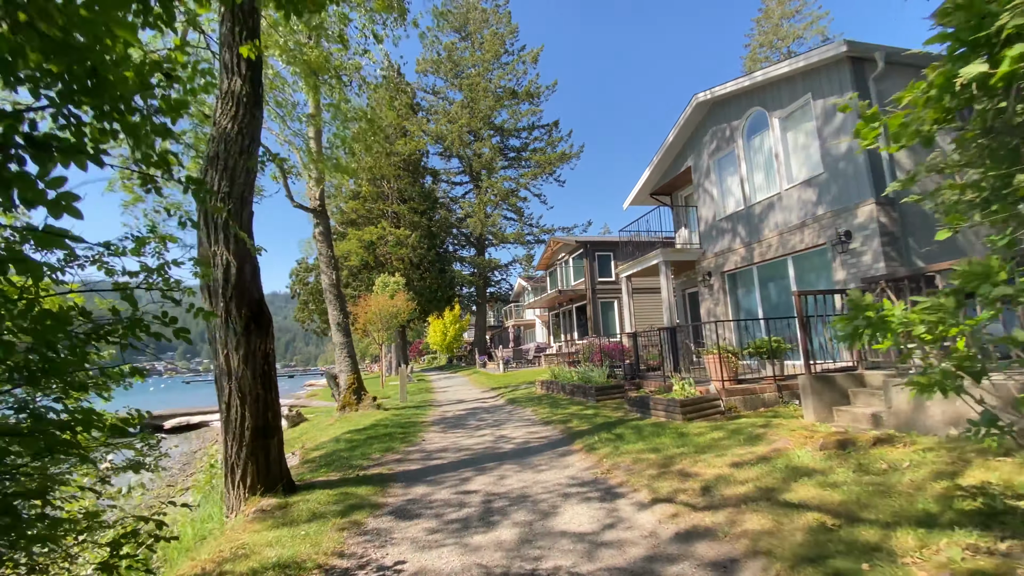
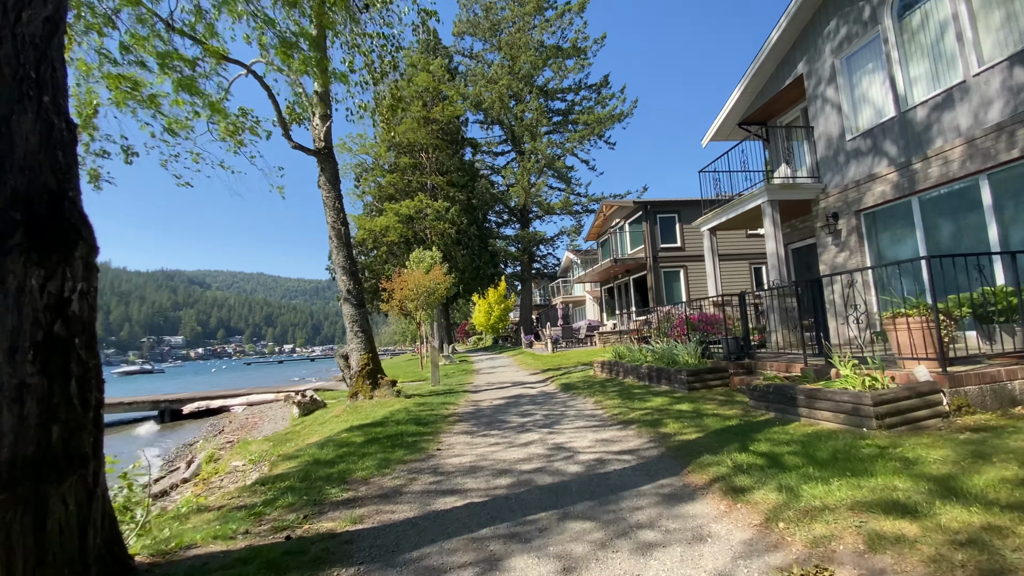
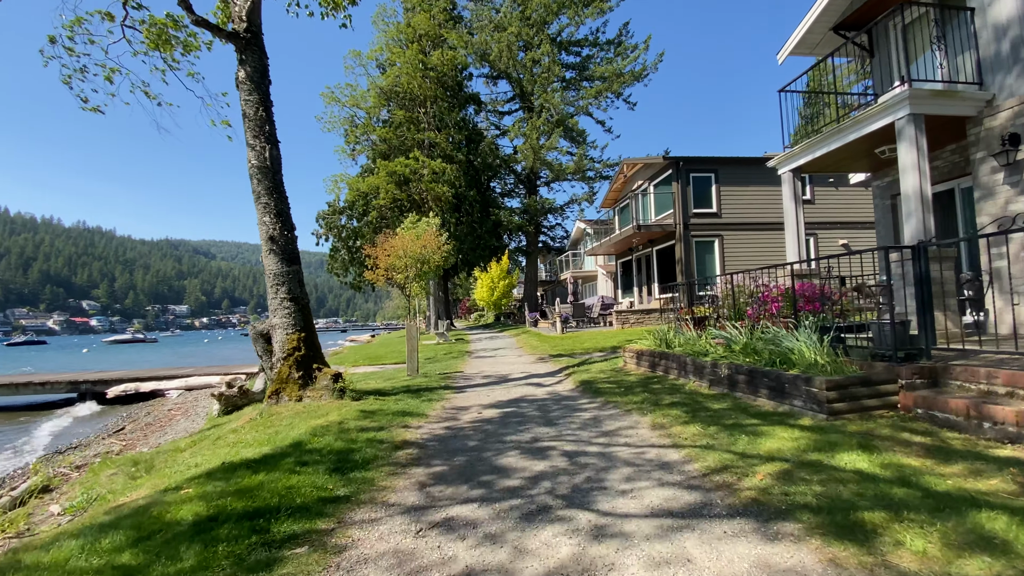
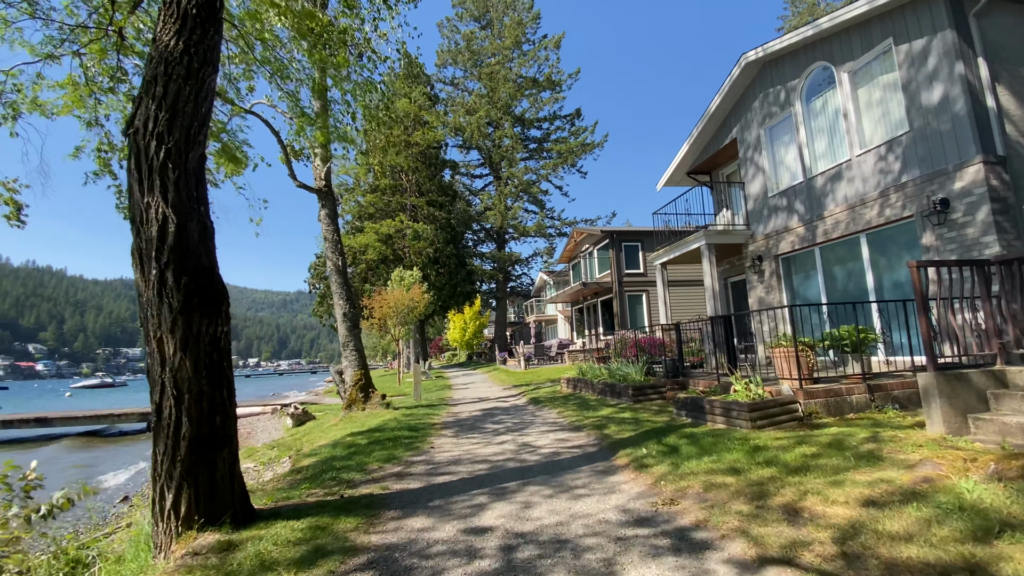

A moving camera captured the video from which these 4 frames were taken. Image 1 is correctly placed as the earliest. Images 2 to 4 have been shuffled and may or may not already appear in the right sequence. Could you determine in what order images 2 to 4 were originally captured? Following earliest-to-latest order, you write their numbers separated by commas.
4, 2, 3
